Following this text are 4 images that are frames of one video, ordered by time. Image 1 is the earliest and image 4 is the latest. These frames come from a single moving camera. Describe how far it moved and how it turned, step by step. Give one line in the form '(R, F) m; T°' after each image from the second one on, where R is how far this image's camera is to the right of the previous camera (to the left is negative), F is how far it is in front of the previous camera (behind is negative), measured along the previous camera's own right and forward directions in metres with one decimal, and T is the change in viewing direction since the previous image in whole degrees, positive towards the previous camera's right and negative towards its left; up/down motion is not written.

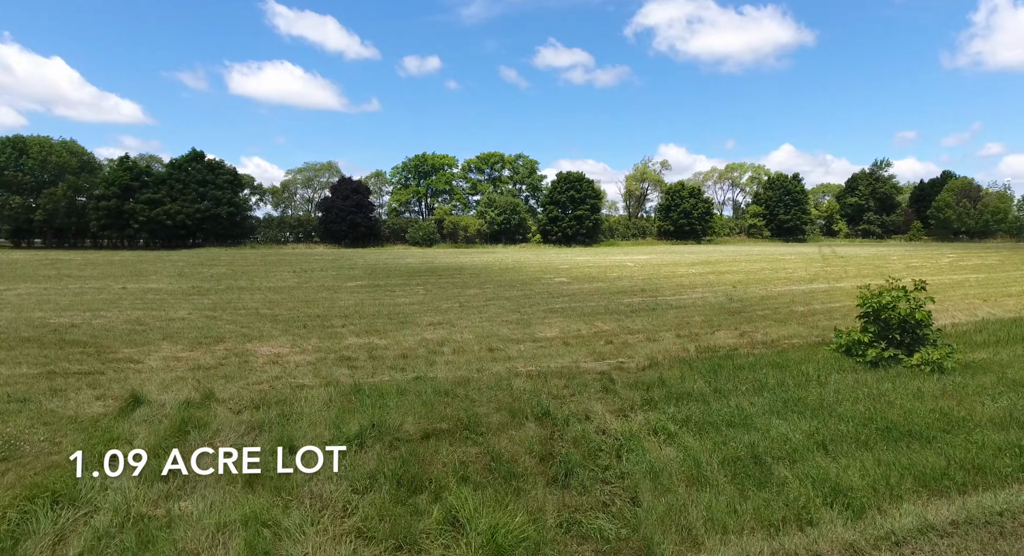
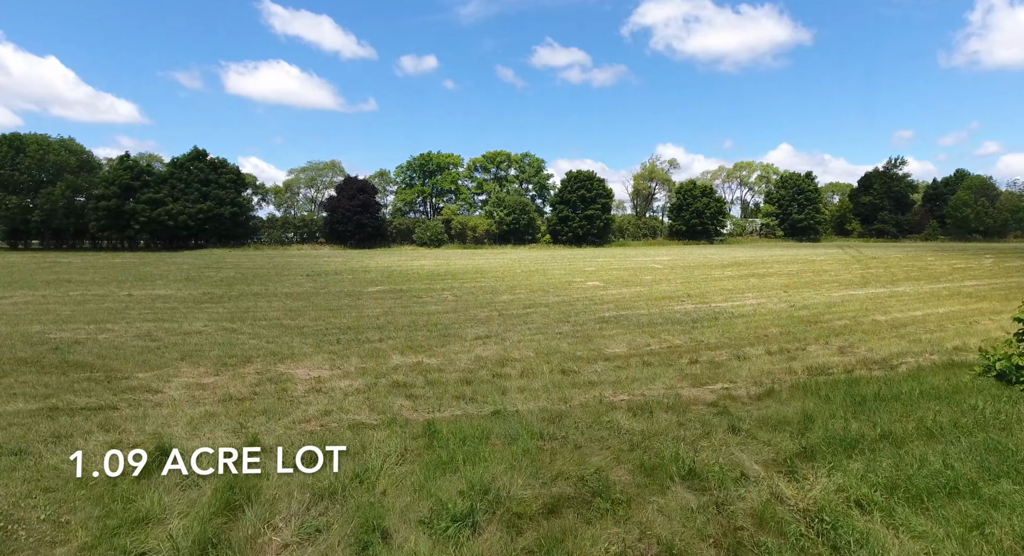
(-1.0, +1.3) m; 0°
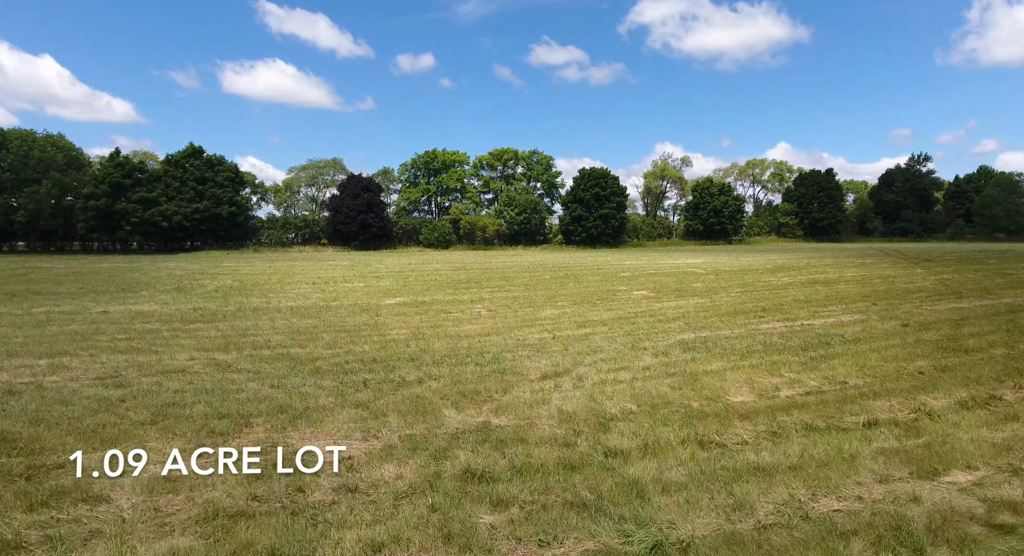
(-1.0, +2.5) m; 0°
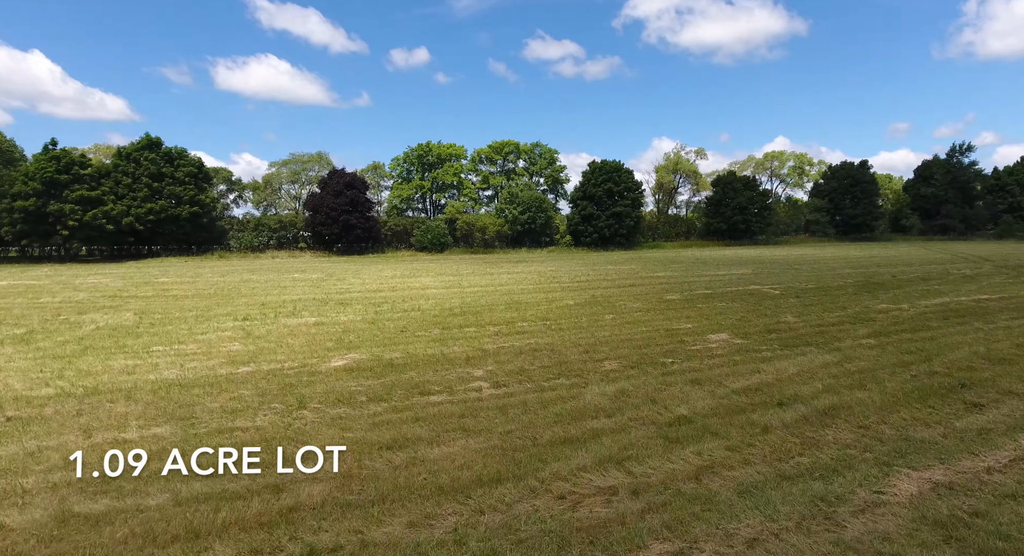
(-0.3, +6.1) m; 0°
